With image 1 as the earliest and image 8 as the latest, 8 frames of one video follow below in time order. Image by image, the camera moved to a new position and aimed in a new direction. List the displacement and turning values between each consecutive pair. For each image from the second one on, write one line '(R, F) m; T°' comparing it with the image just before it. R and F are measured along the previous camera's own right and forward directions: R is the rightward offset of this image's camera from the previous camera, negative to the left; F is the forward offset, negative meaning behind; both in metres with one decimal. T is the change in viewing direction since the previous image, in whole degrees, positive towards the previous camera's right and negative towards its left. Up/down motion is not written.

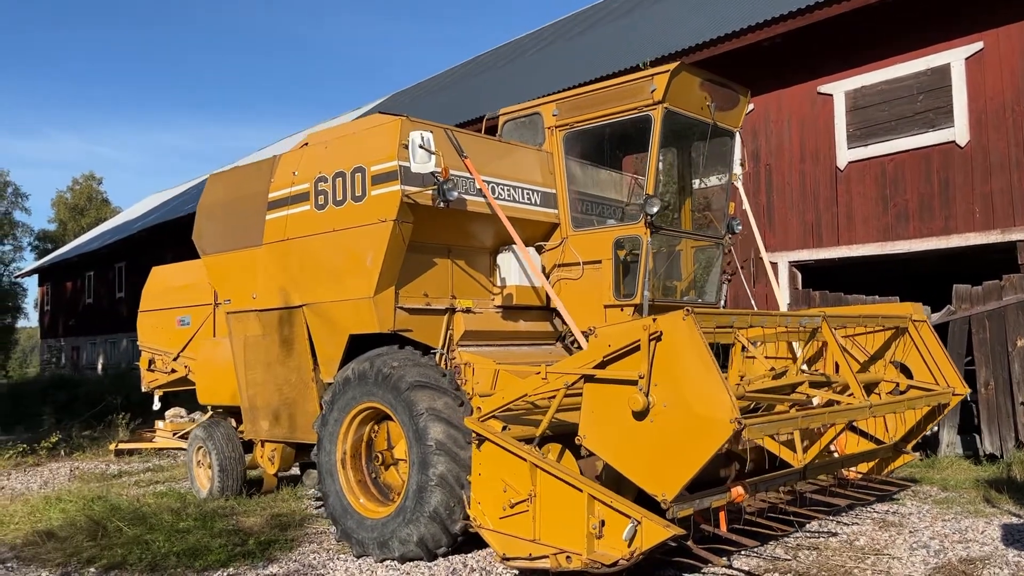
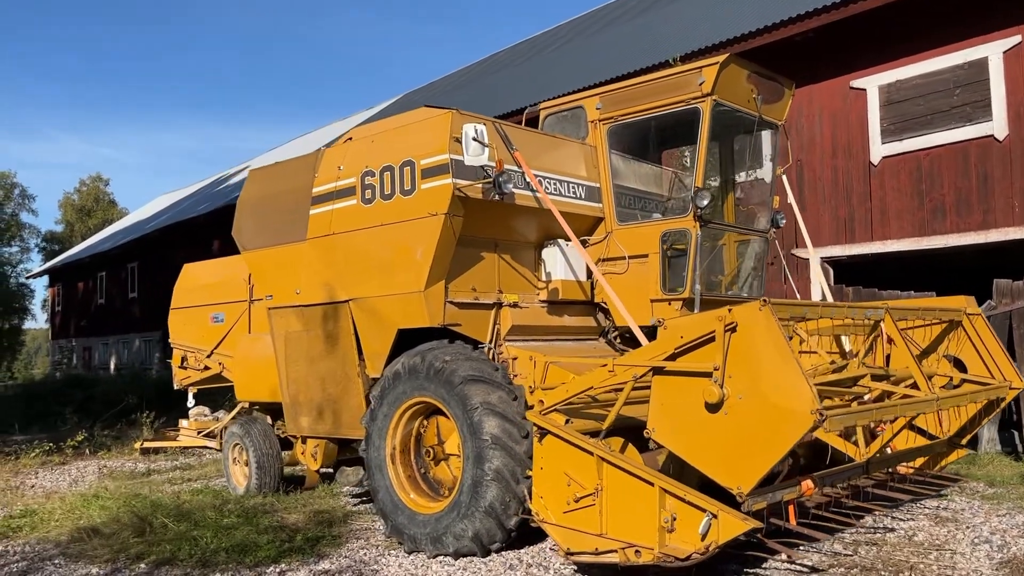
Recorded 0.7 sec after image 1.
(-0.3, 0.0) m; 0°
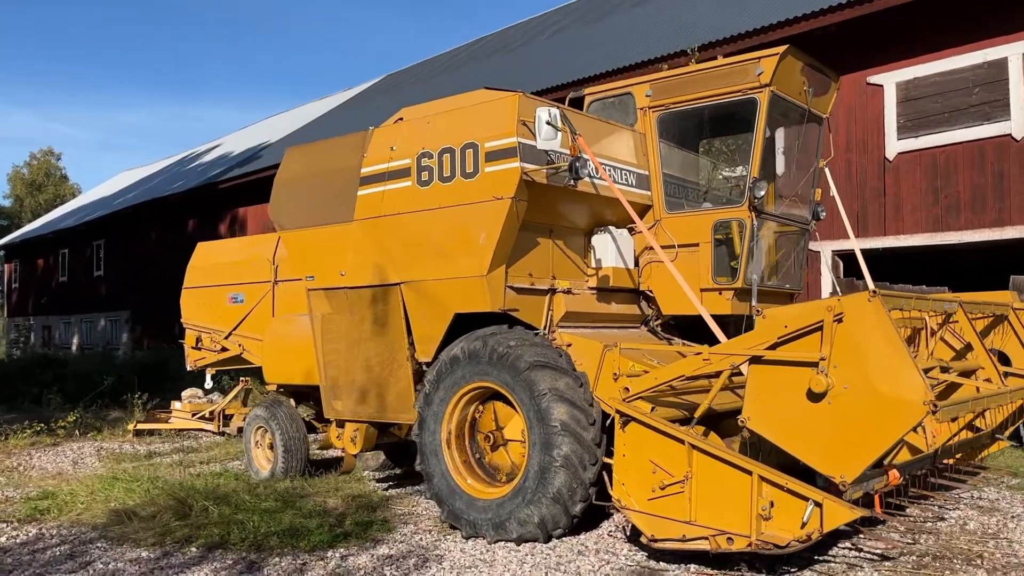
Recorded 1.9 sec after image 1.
(-0.6, 0.0) m; +3°
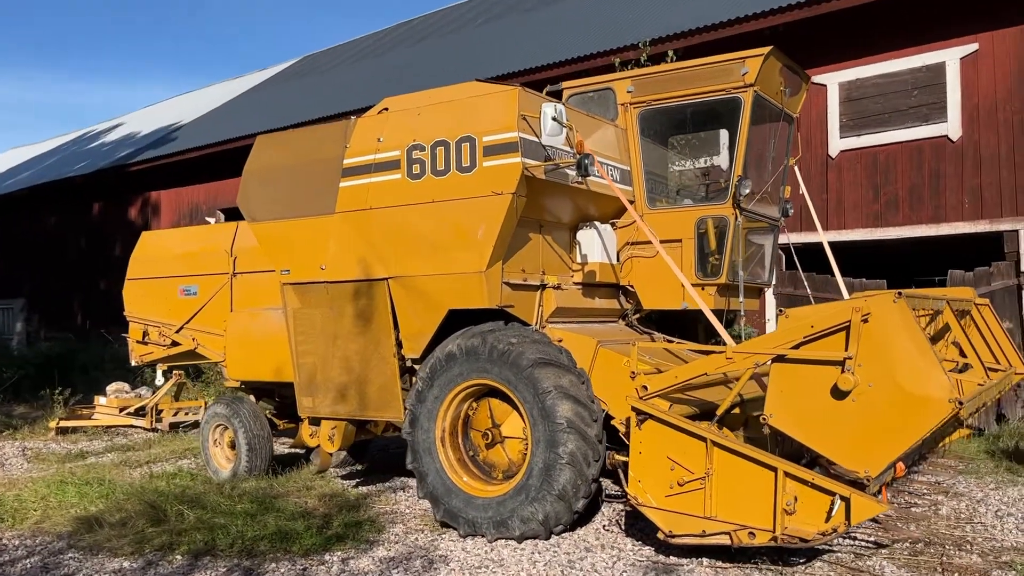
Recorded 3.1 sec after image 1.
(-0.5, +0.1) m; +6°
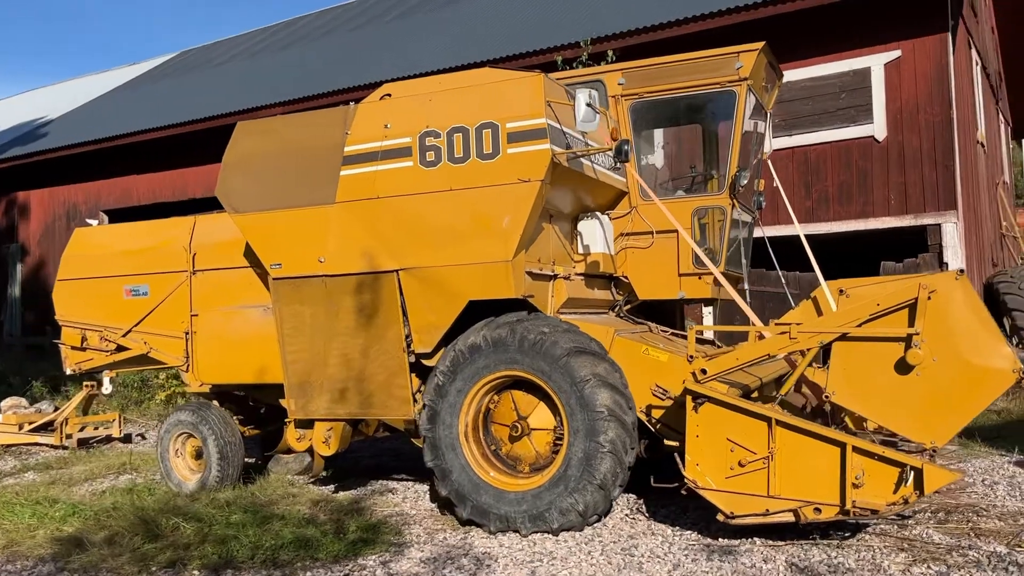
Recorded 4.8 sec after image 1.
(-0.8, +0.2) m; +9°
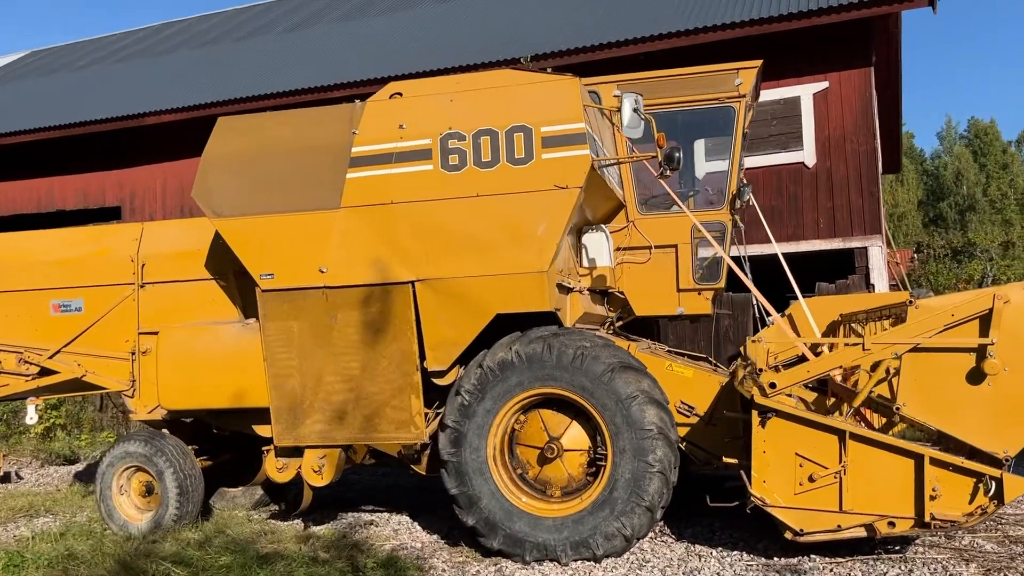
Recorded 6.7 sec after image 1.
(-0.9, +0.3) m; +10°
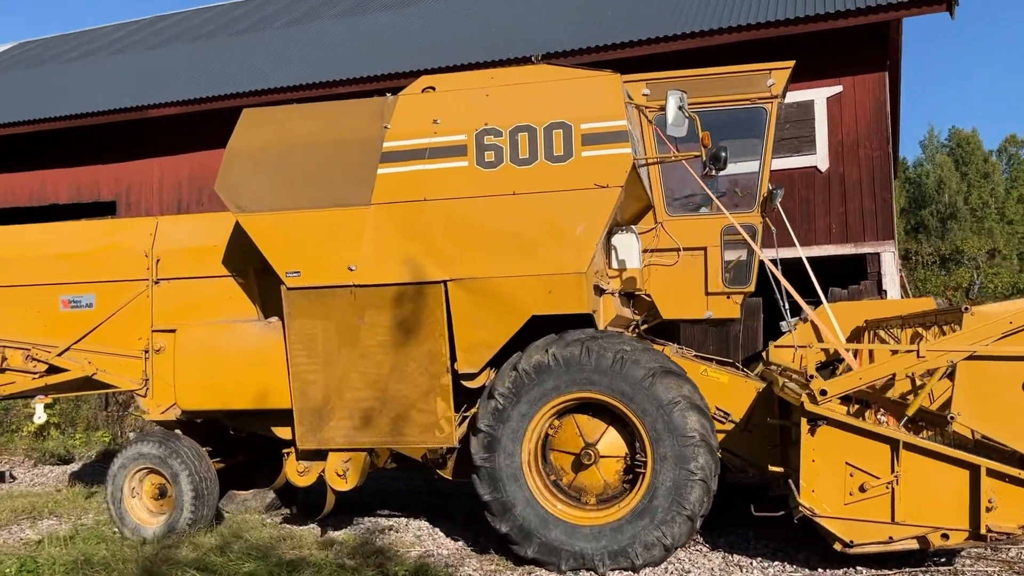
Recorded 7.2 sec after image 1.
(-0.3, +0.1) m; +1°
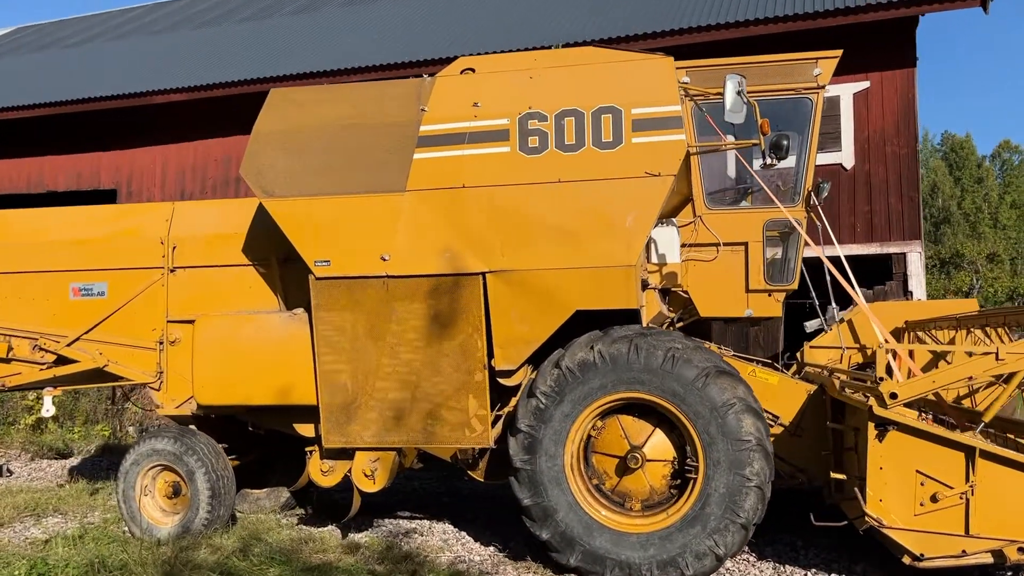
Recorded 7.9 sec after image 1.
(-0.2, +0.2) m; +1°
